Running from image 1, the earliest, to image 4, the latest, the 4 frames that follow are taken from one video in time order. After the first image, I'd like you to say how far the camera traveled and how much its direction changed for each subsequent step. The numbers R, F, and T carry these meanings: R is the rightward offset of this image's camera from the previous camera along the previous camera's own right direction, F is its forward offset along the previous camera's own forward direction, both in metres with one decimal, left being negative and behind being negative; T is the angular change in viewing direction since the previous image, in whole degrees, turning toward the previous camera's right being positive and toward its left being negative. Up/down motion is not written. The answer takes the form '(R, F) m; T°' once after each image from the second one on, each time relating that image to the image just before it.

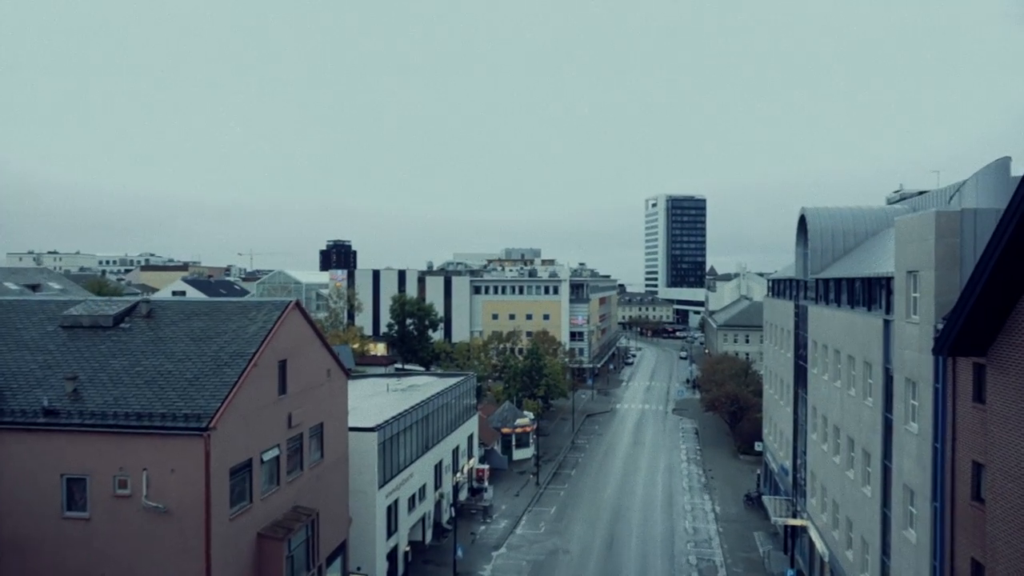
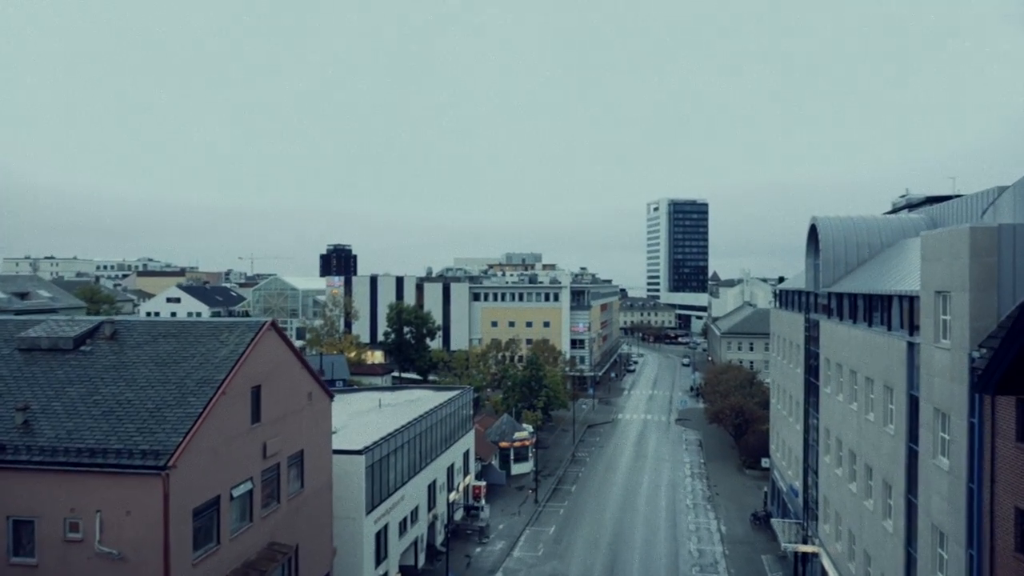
(+0.2, +1.4) m; 0°
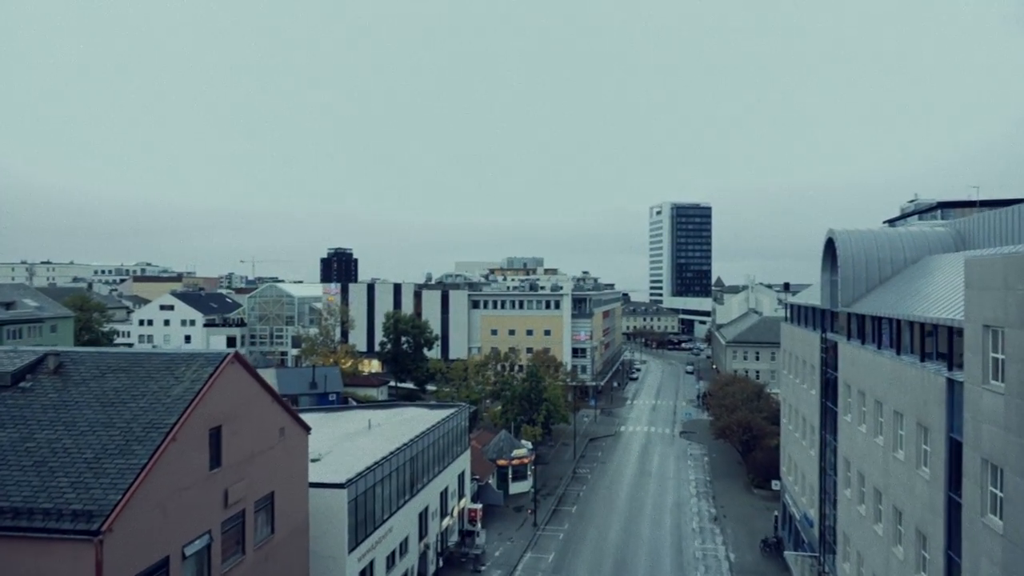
(+0.2, +1.8) m; 0°
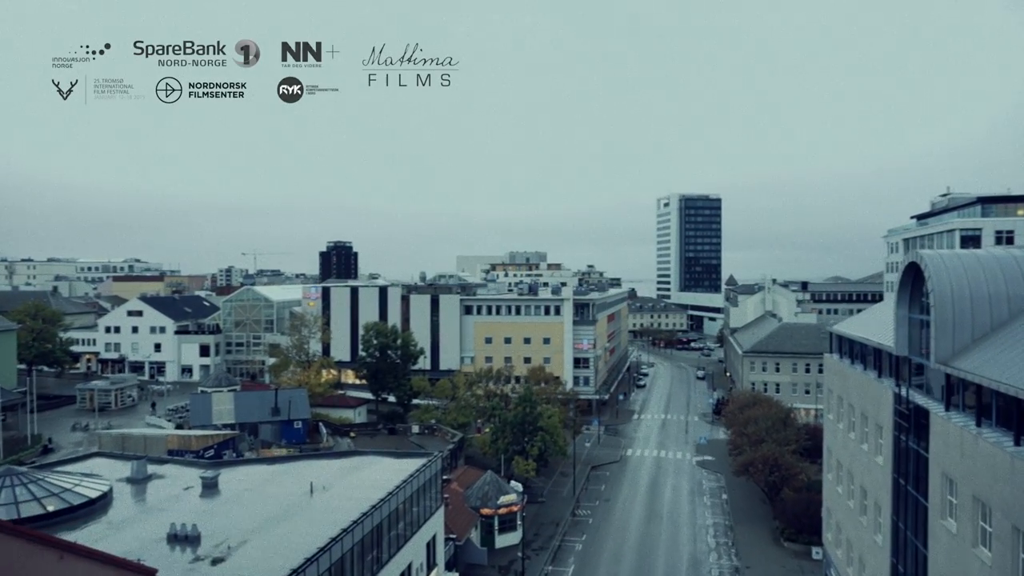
(+1.0, +6.9) m; 0°
